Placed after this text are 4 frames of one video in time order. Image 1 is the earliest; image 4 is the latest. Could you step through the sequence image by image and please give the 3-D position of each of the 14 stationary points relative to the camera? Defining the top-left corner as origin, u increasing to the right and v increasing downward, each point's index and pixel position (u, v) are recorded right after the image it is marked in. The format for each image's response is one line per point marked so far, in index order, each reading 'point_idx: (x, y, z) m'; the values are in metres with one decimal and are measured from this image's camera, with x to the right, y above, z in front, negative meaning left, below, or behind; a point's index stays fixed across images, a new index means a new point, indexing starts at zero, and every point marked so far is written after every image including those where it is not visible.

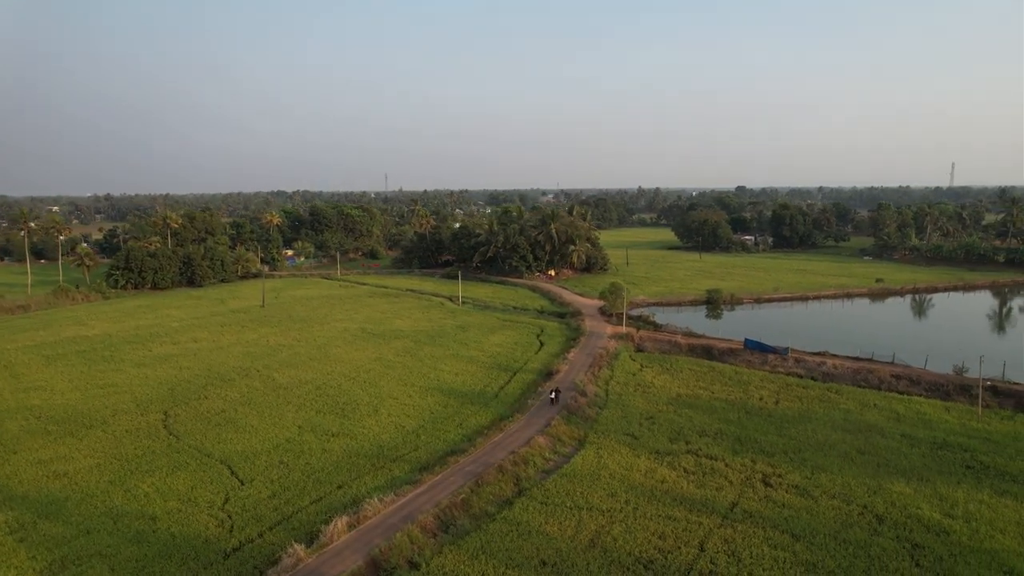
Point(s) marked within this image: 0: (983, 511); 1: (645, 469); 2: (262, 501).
0: (+13.2, -6.2, +16.7) m
1: (+4.4, -6.0, +19.9) m
2: (-7.4, -6.4, +17.9) m
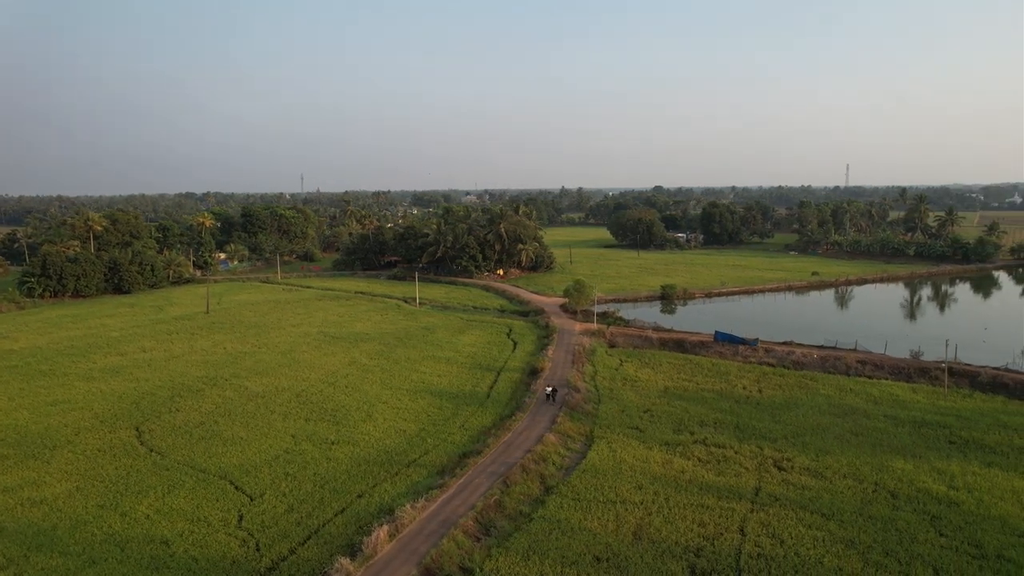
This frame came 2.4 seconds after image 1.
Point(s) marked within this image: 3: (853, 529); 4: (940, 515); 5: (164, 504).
0: (+14.1, -5.8, +18.1) m
1: (+5.1, -5.8, +20.2) m
2: (-6.5, -6.4, +16.9) m
3: (+8.8, -6.2, +15.5) m
4: (+11.4, -6.1, +16.0) m
5: (-10.2, -6.4, +17.6) m
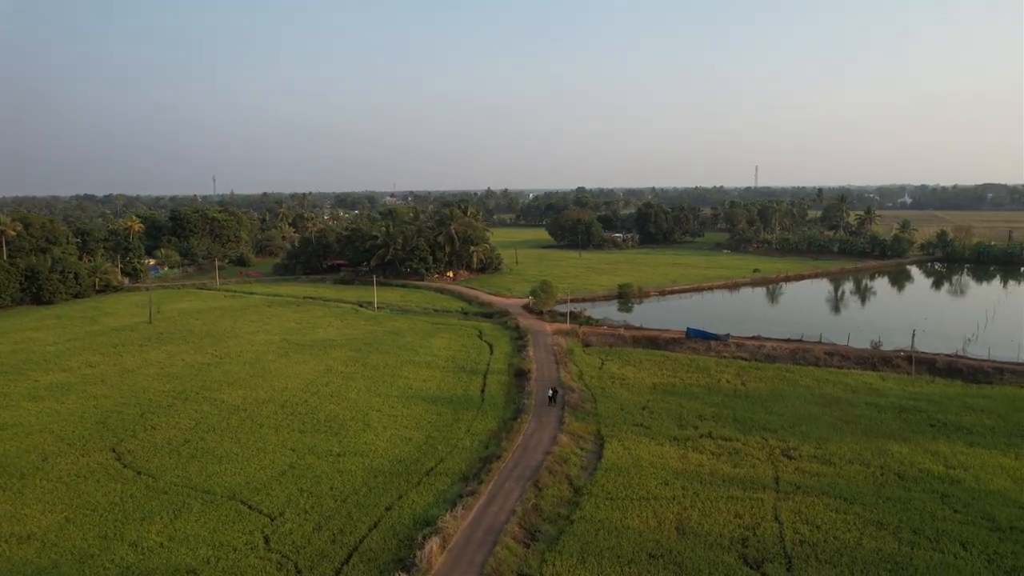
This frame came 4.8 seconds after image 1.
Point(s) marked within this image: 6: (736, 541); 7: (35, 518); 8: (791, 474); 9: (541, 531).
0: (+15.0, -5.6, +19.6) m
1: (+5.7, -5.8, +20.7) m
2: (-5.4, -6.6, +16.0) m
3: (+10.0, -6.1, +16.4) m
4: (+12.5, -5.9, +17.2) m
5: (-9.2, -6.6, +16.4) m
6: (+5.7, -6.4, +15.2) m
7: (-13.9, -6.7, +17.4) m
8: (+8.8, -5.9, +18.9) m
9: (+0.8, -6.4, +15.9) m
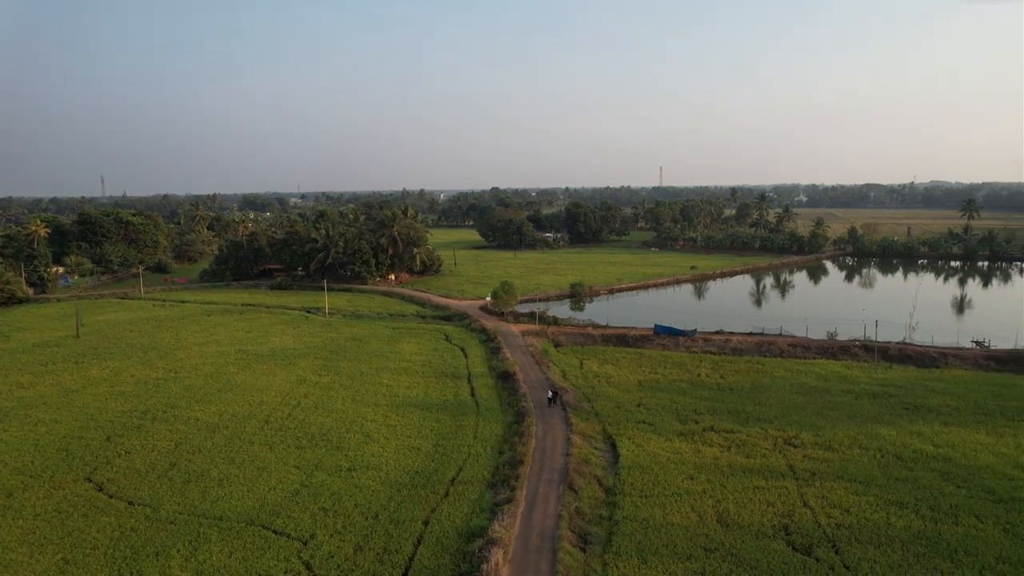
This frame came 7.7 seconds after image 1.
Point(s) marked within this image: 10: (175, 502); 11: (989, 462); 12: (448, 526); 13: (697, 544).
0: (+15.7, -5.4, +21.4) m
1: (+6.3, -5.7, +21.3) m
2: (-4.0, -6.8, +15.3) m
3: (+11.1, -6.0, +17.6) m
4: (+13.5, -5.7, +18.7) m
5: (-7.8, -6.9, +15.1) m
6: (+7.0, -6.4, +15.9) m
7: (-12.6, -7.1, +15.5) m
8: (+9.6, -5.8, +20.0) m
9: (+2.1, -6.5, +15.9) m
10: (-10.4, -6.6, +18.5) m
11: (+15.3, -5.6, +19.2) m
12: (-1.8, -6.5, +16.4) m
13: (+4.7, -6.5, +15.3) m
